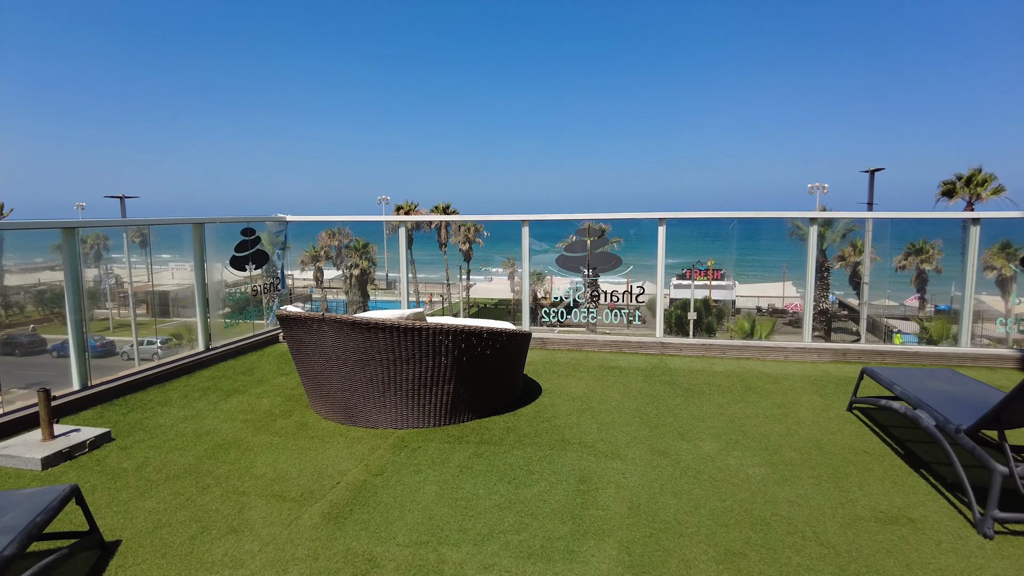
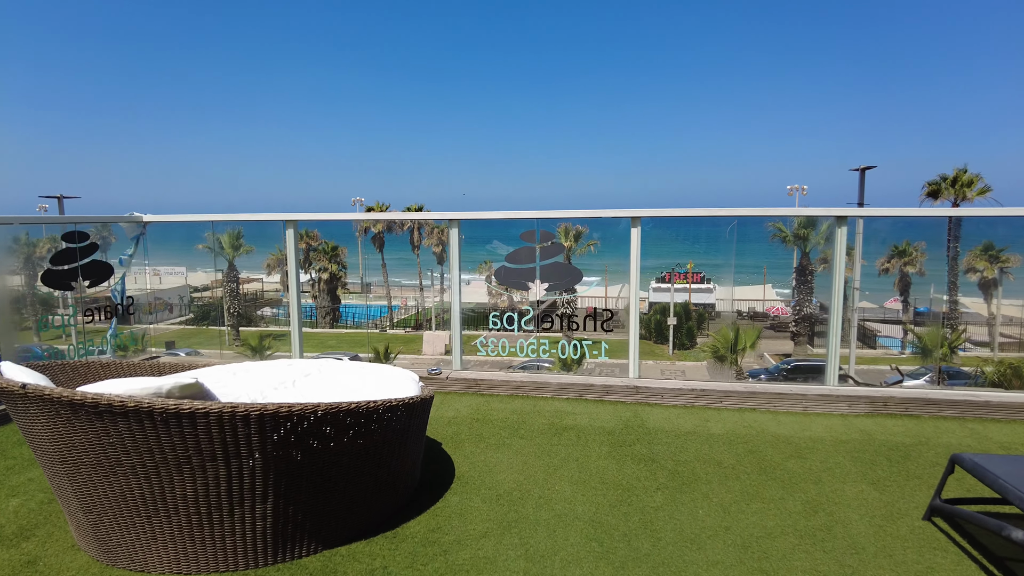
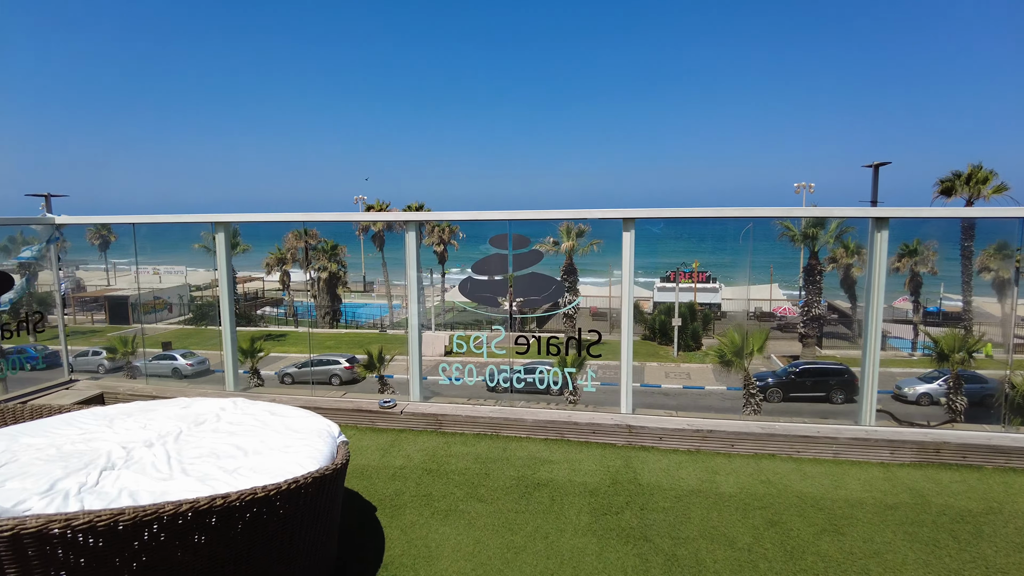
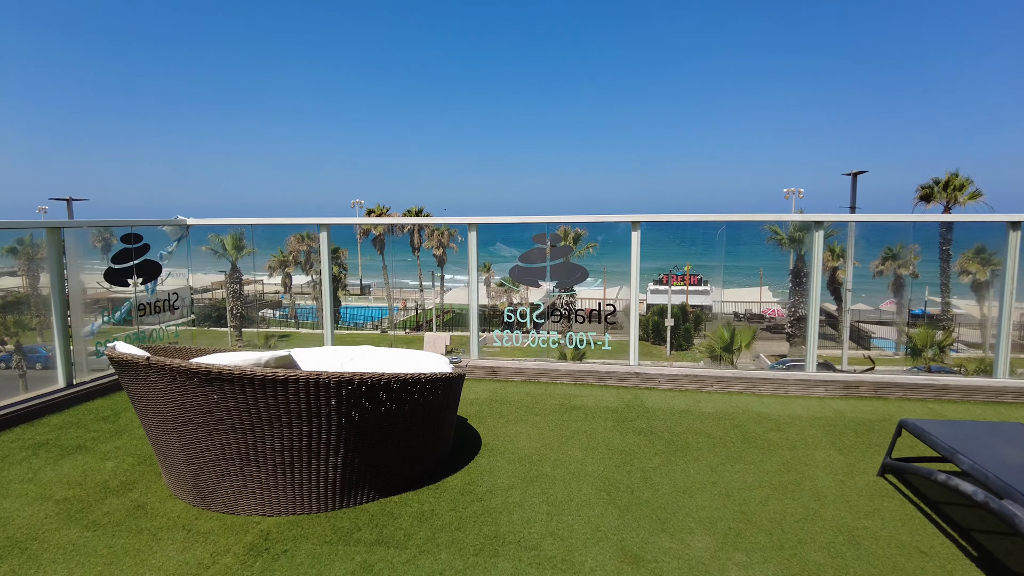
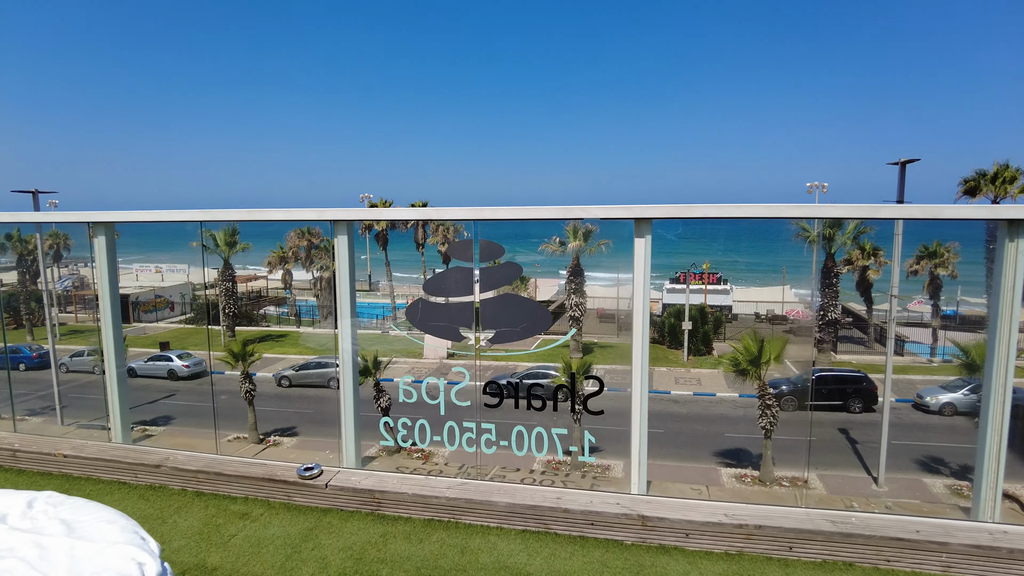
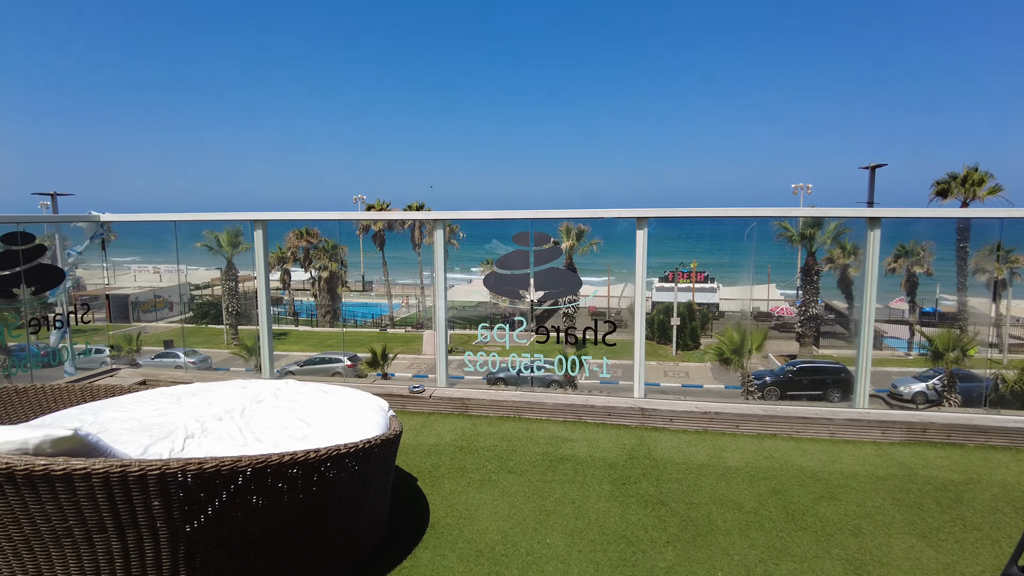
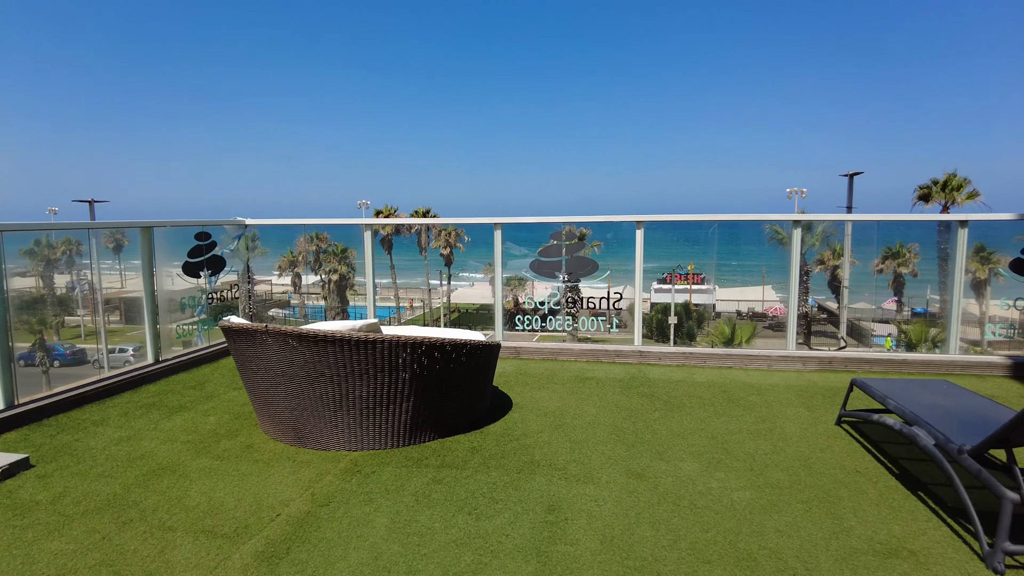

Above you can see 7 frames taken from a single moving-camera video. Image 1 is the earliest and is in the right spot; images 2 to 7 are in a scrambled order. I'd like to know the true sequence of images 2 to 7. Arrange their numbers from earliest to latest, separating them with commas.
7, 4, 2, 6, 3, 5
